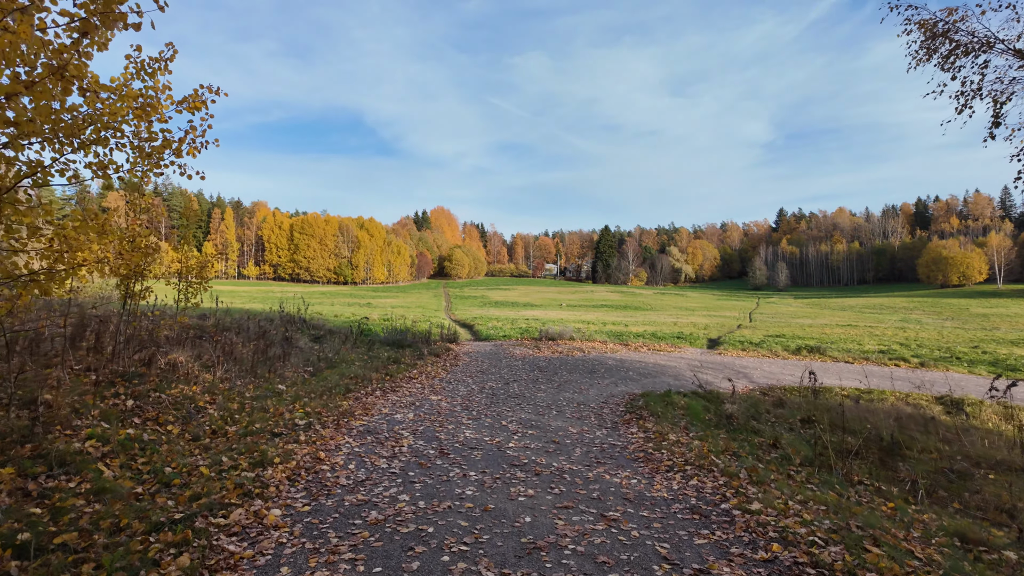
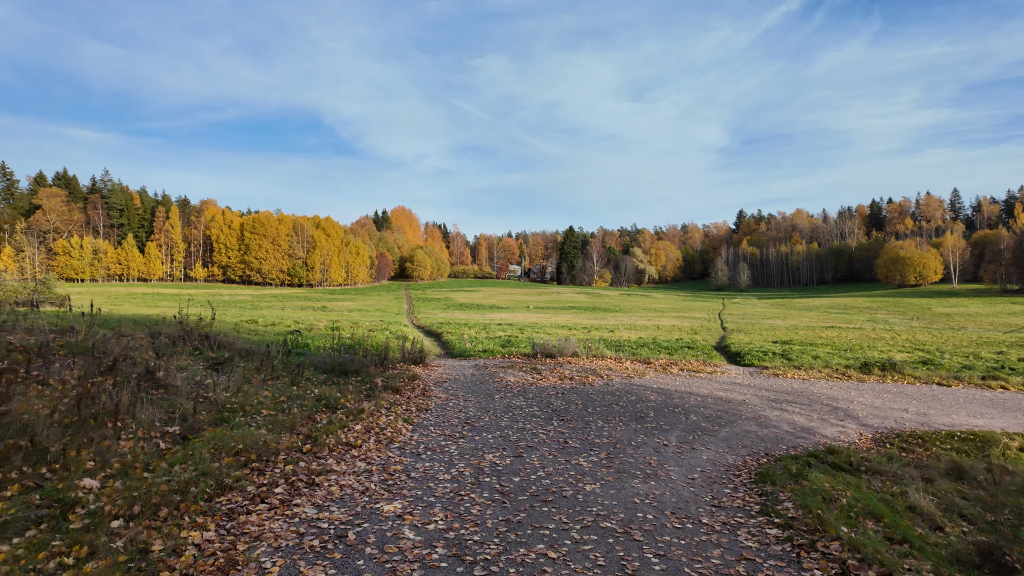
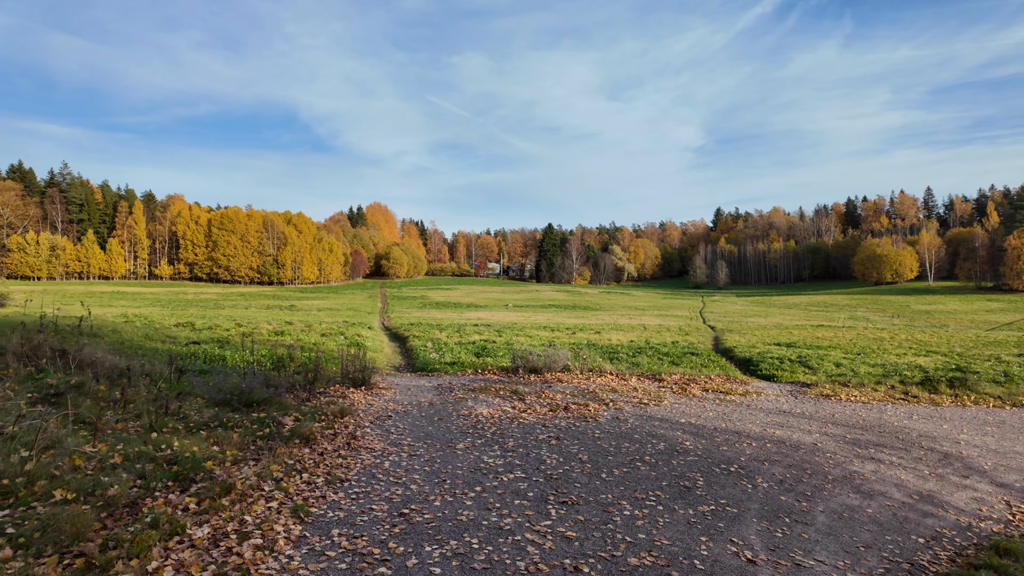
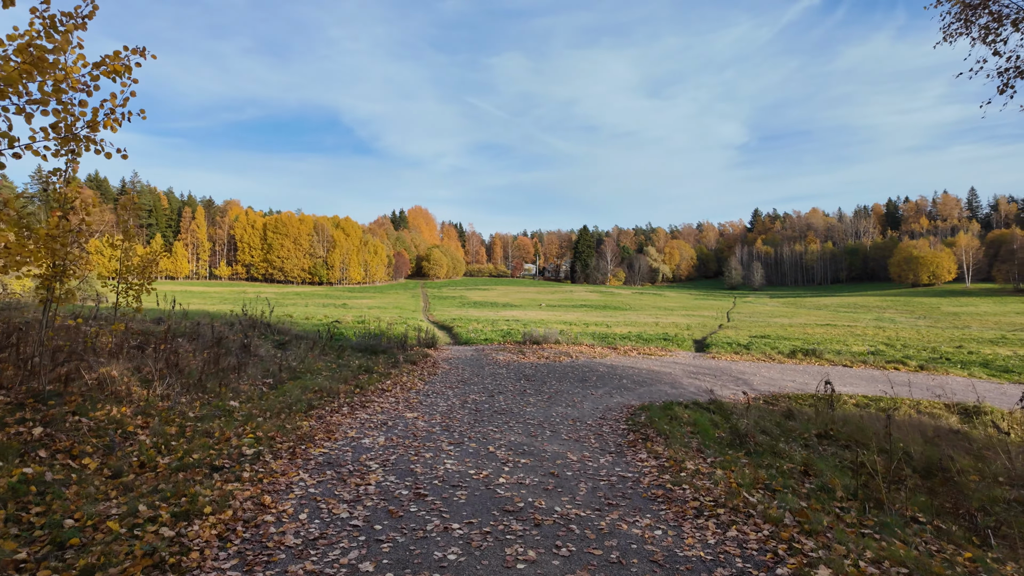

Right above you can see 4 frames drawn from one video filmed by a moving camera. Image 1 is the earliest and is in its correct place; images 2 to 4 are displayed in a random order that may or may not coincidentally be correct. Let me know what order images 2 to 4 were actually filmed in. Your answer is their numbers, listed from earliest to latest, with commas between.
4, 2, 3
